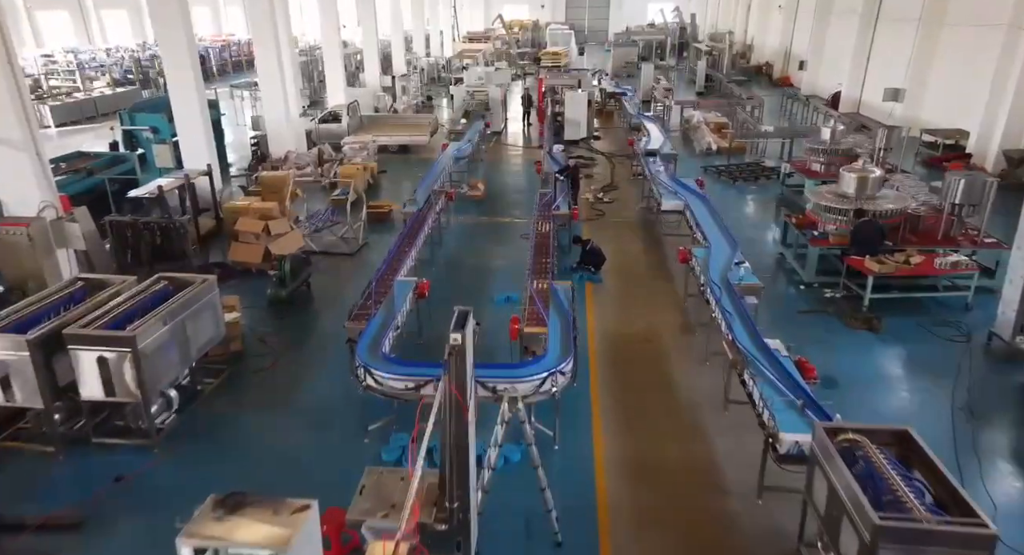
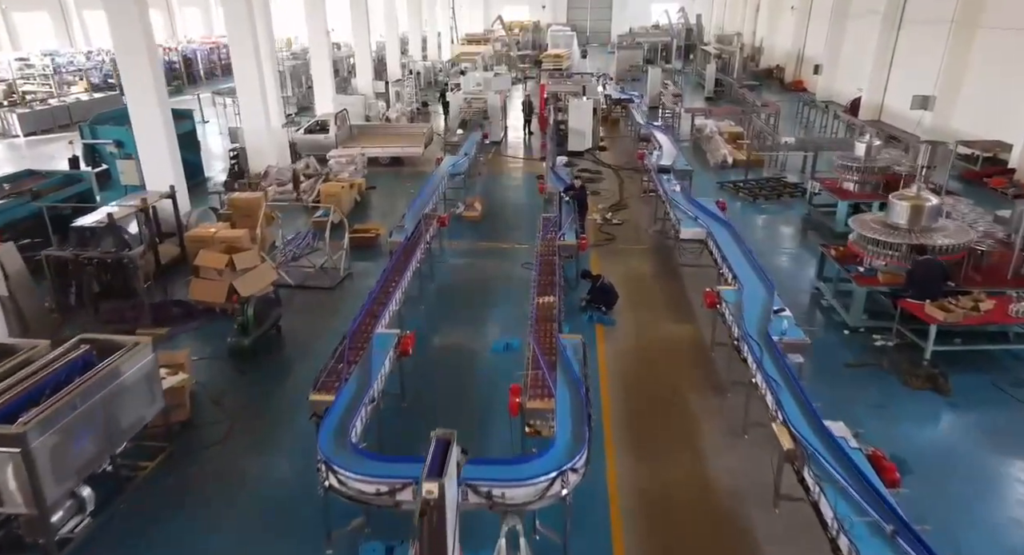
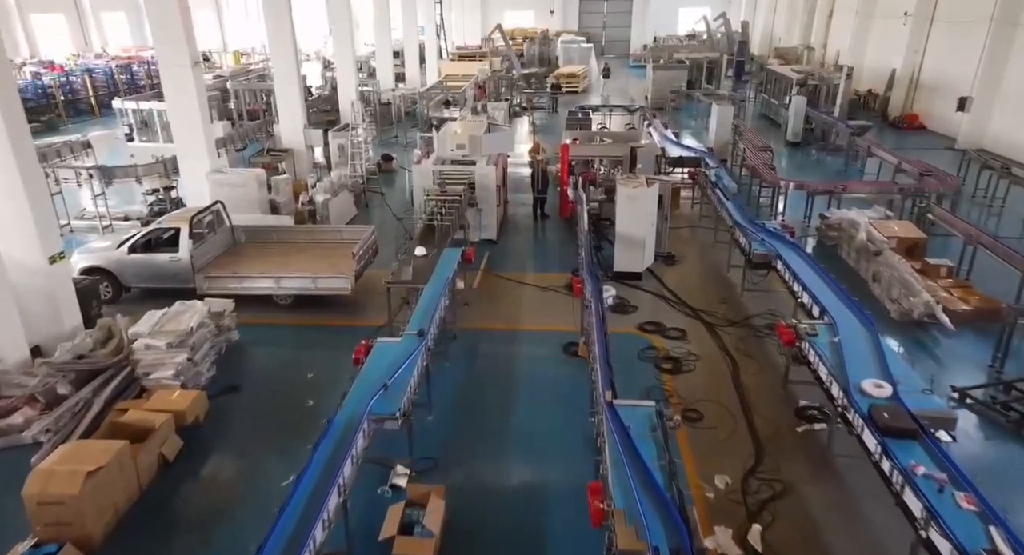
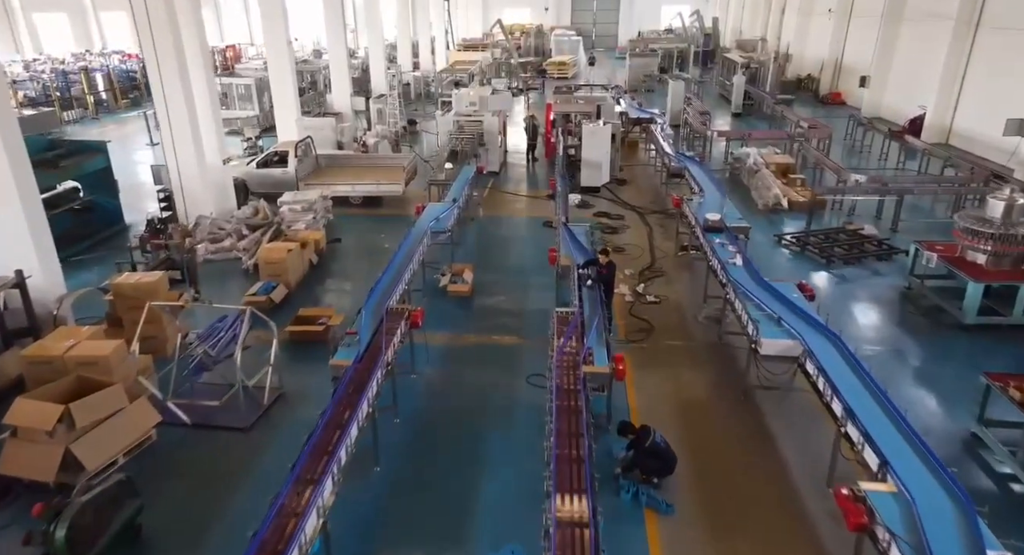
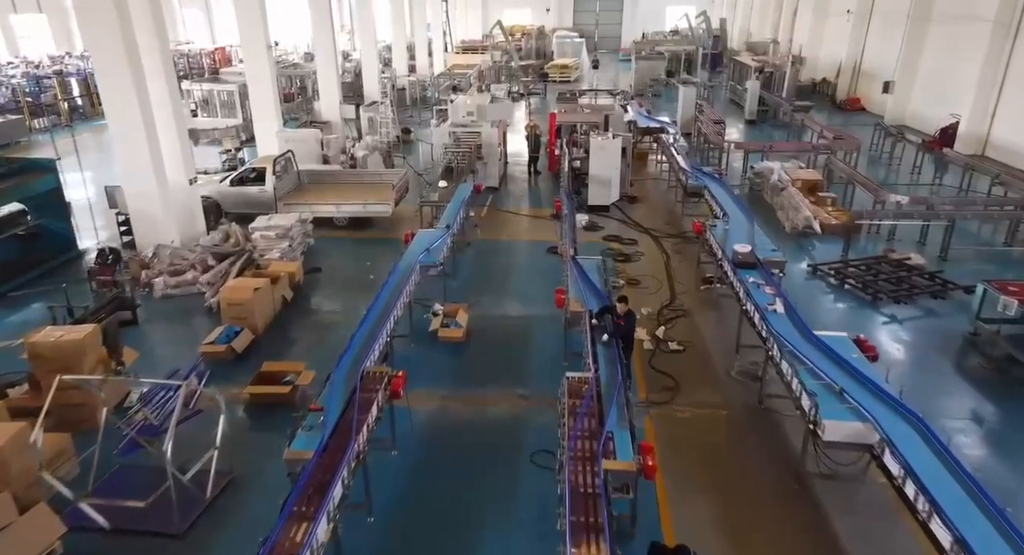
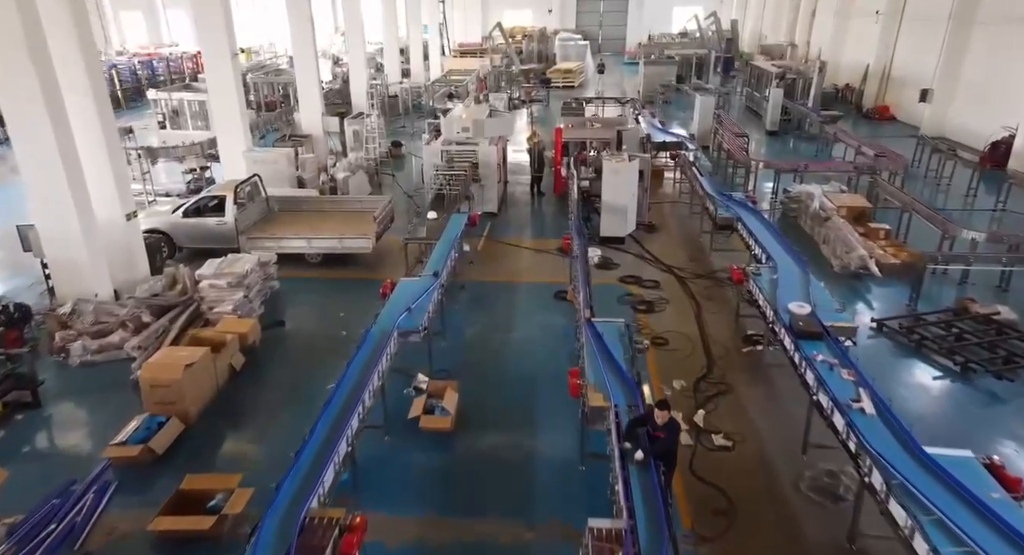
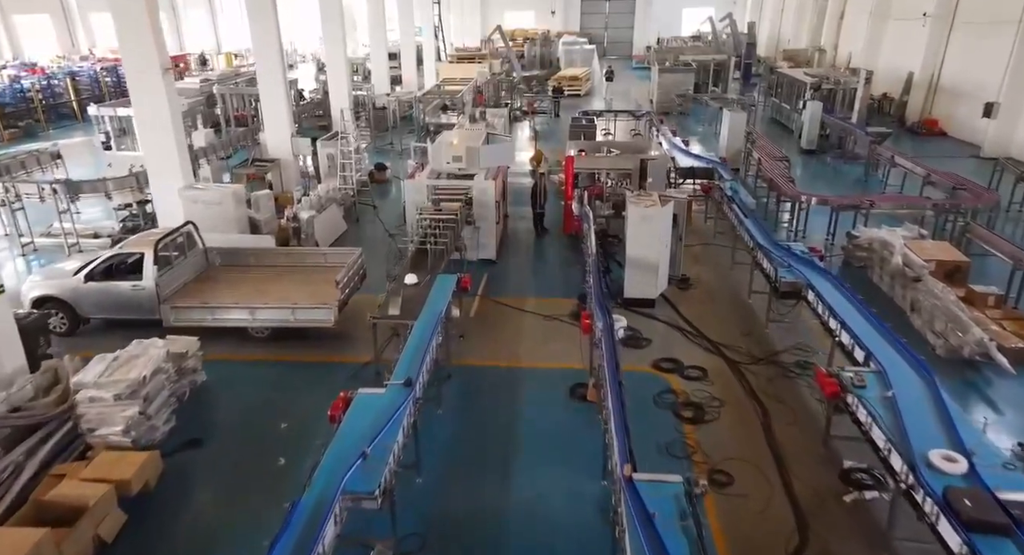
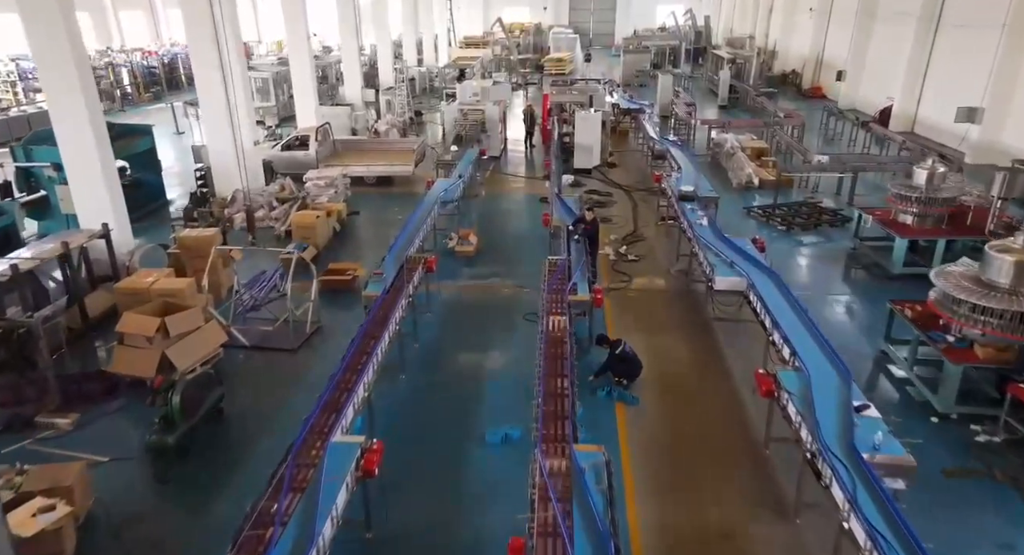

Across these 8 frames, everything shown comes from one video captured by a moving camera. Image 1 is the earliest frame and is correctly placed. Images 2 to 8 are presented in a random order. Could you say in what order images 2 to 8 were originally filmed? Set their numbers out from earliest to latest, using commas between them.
2, 8, 4, 5, 6, 3, 7
